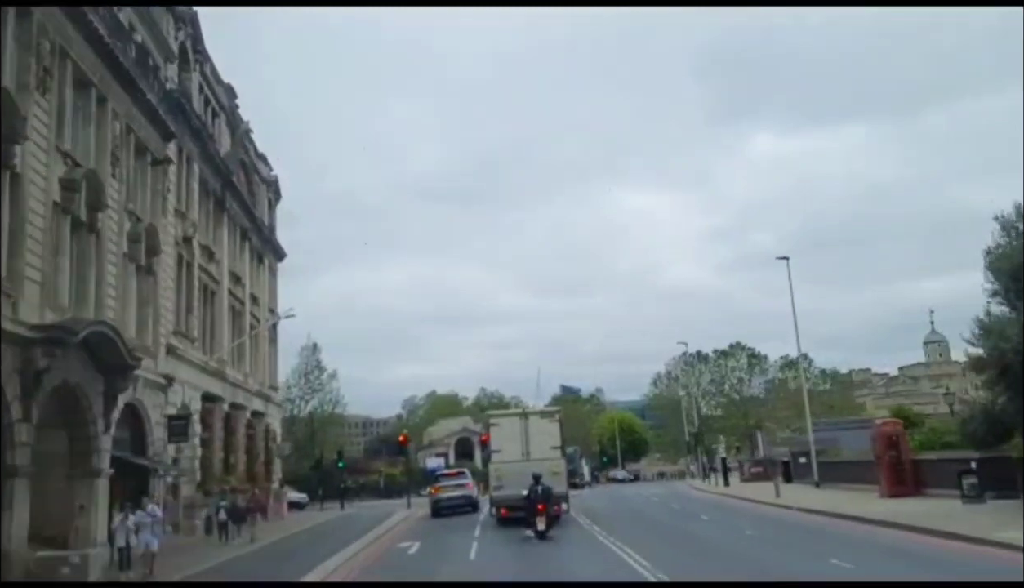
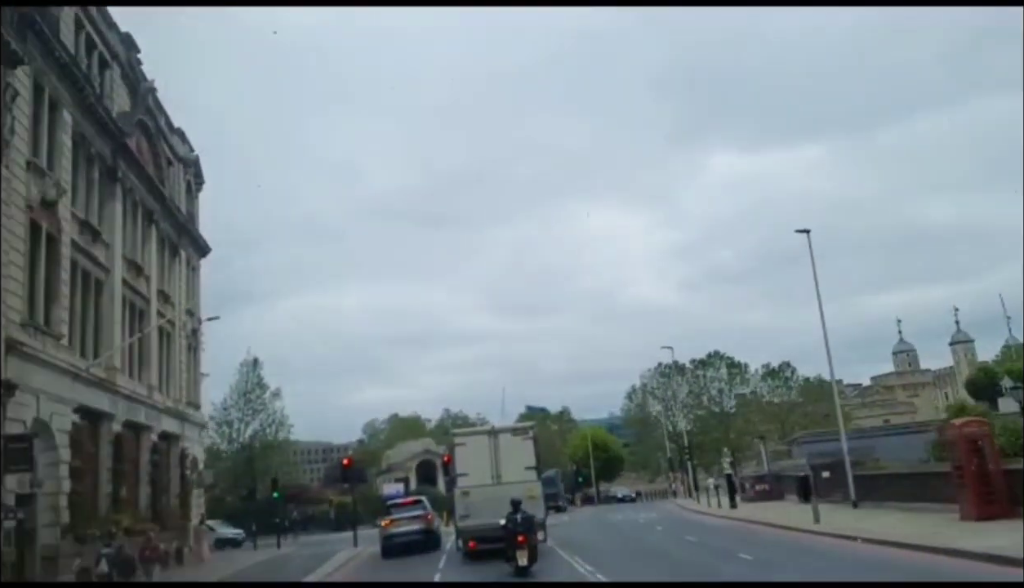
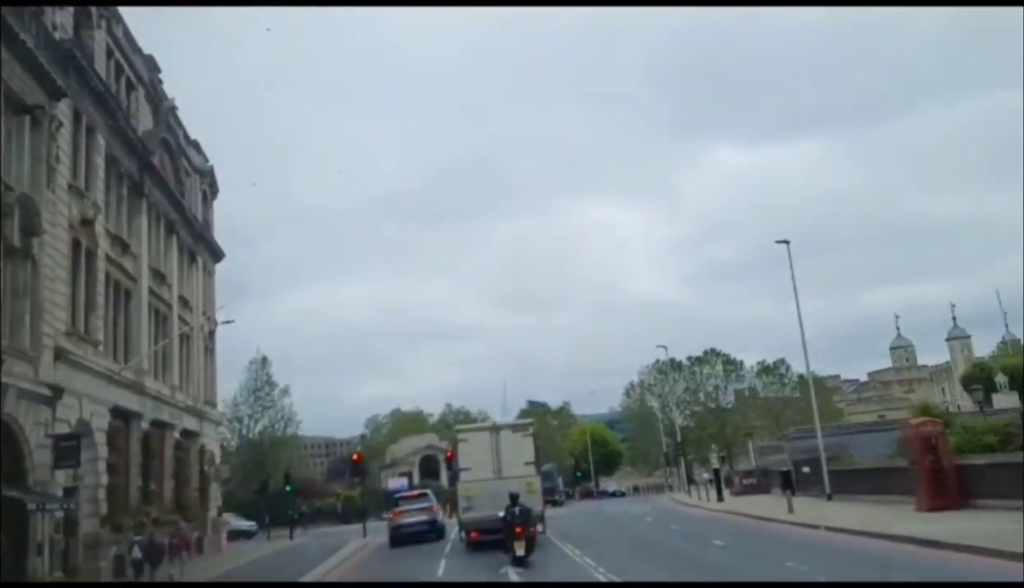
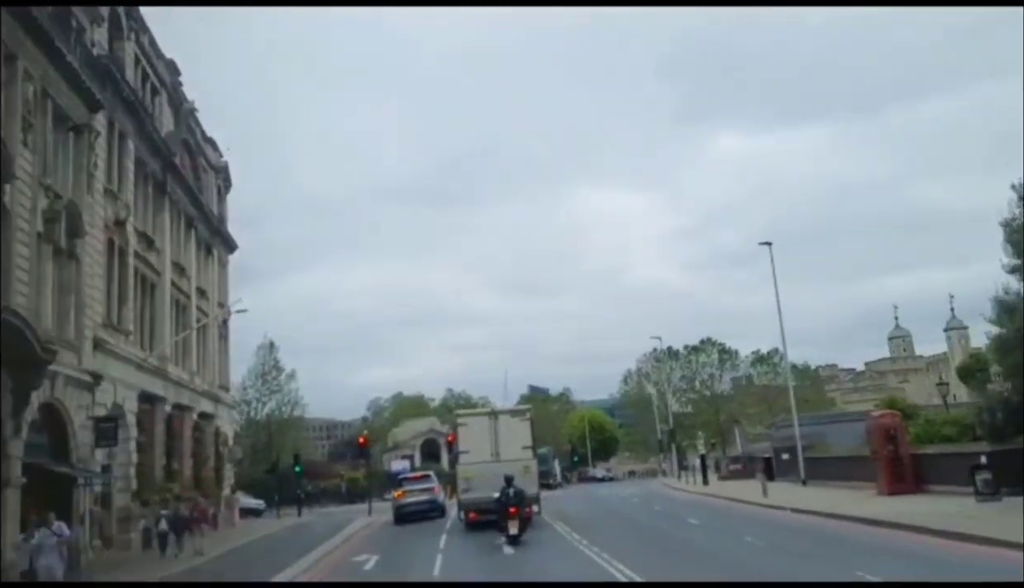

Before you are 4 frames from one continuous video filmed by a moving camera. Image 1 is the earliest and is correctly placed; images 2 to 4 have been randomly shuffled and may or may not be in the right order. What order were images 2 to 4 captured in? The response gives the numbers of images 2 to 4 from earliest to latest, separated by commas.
4, 3, 2
